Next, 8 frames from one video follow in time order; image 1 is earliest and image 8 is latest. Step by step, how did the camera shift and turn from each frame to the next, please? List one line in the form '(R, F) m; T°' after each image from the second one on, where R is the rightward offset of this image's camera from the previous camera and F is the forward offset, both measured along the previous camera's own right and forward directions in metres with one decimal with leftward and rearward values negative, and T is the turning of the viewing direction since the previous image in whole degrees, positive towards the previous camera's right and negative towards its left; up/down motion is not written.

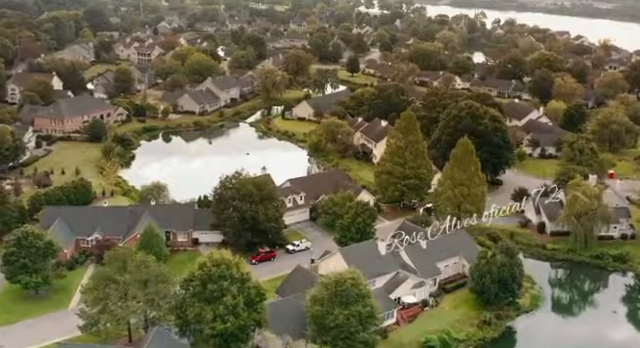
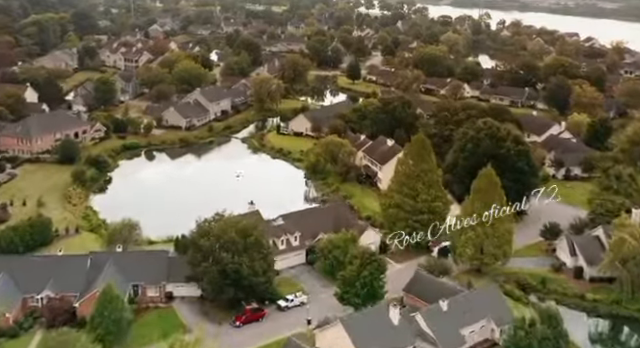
(+0.1, +3.7) m; 0°
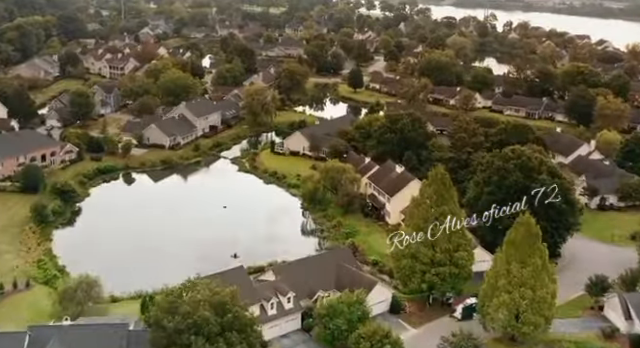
(+0.1, +3.9) m; 0°
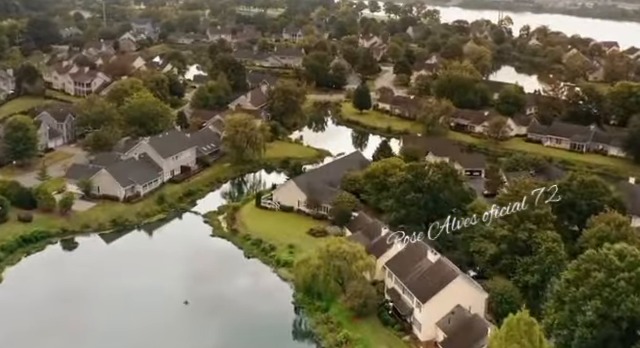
(0.0, +7.8) m; 0°
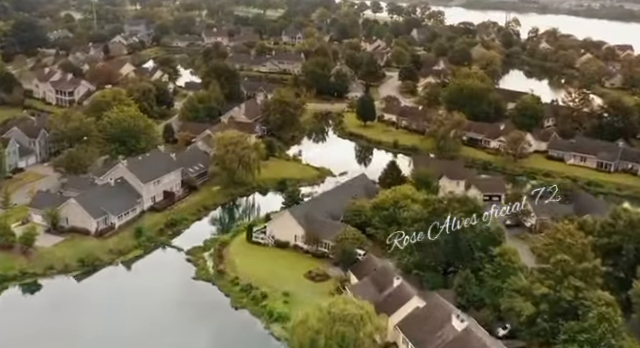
(0.0, +3.3) m; 0°
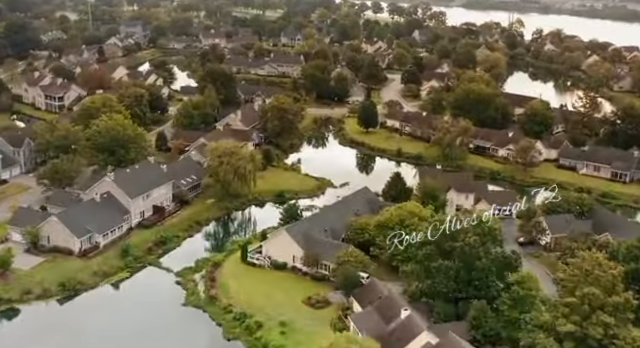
(0.0, +1.6) m; 0°
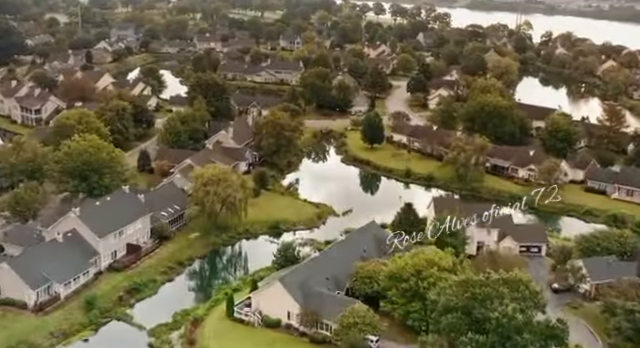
(0.0, +3.4) m; 0°
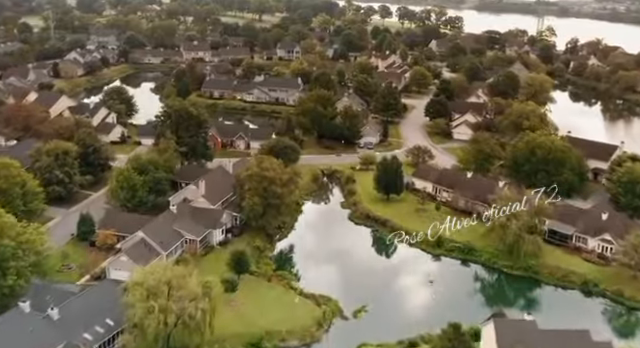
(0.0, +7.7) m; 0°
